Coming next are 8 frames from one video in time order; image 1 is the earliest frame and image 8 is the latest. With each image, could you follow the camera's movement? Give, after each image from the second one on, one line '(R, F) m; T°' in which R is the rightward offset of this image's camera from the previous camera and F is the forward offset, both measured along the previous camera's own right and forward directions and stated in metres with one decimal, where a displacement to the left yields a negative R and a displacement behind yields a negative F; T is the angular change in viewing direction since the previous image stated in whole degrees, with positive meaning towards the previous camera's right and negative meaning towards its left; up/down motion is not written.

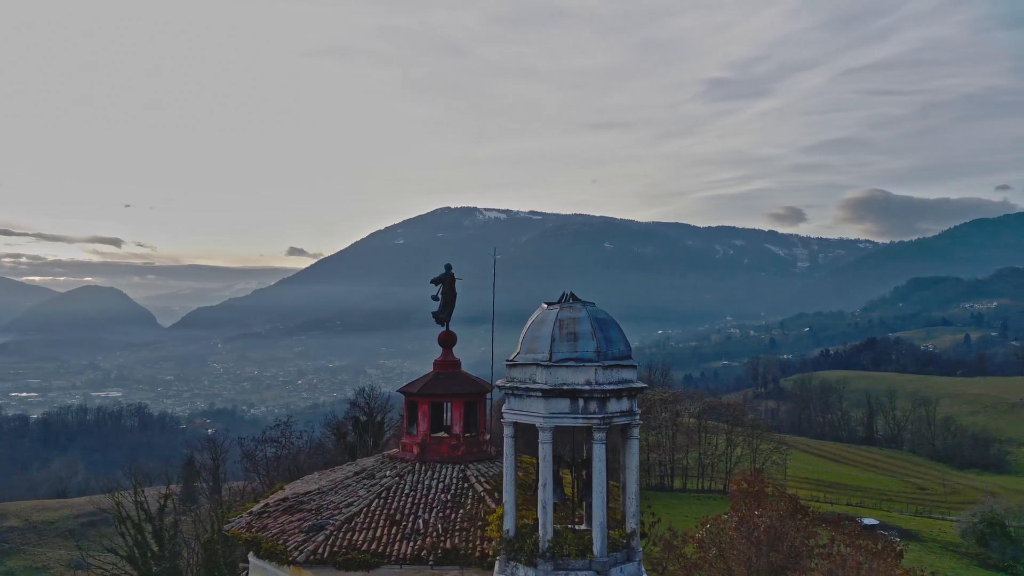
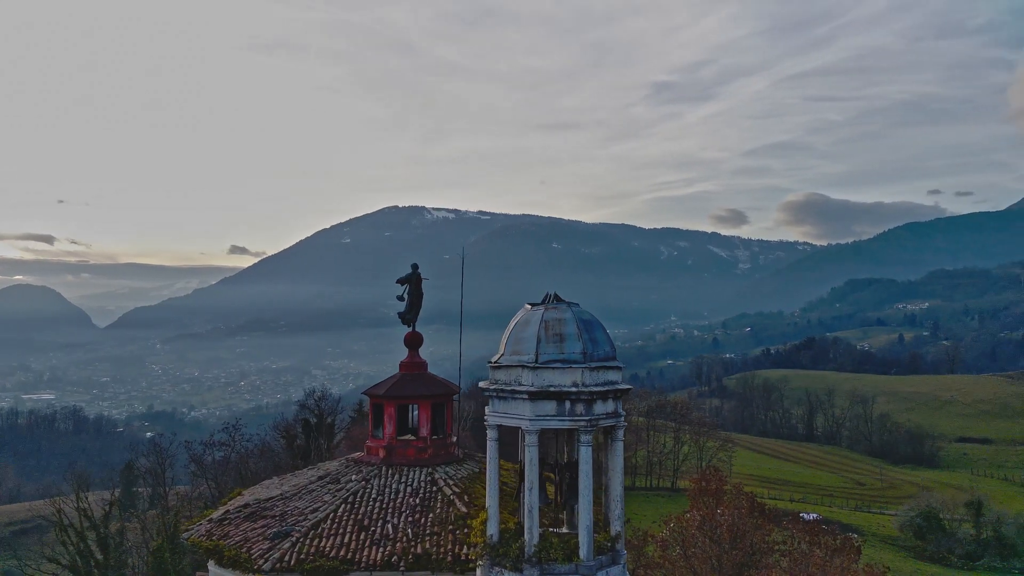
(-0.3, +0.1) m; +4°
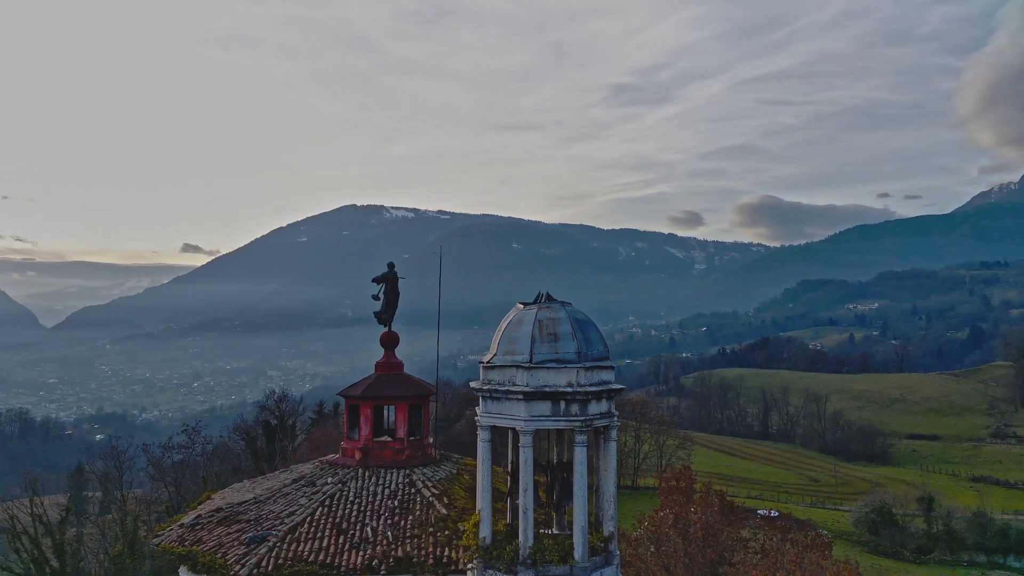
(-0.3, +0.1) m; +3°
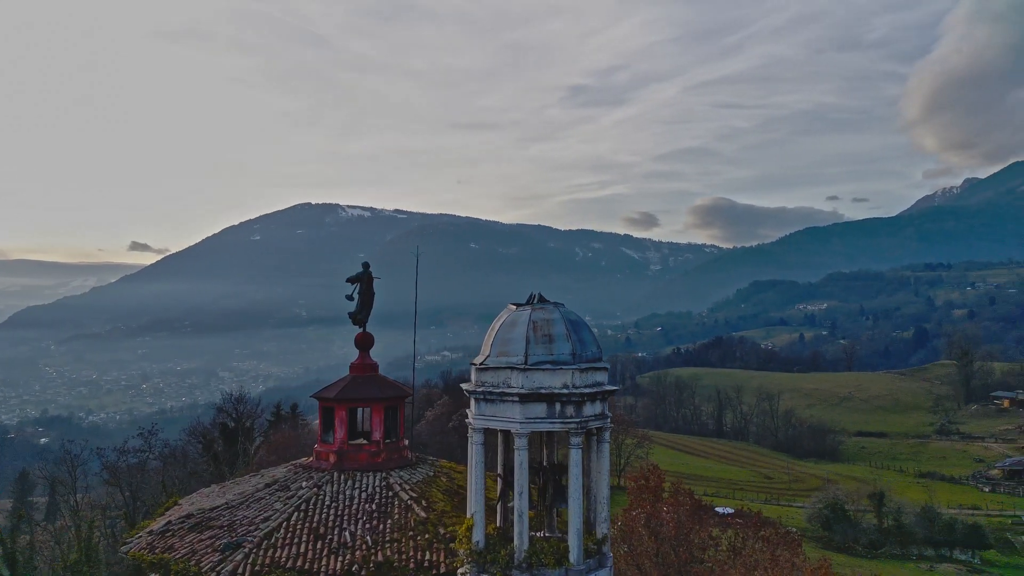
(-0.3, +0.1) m; +3°
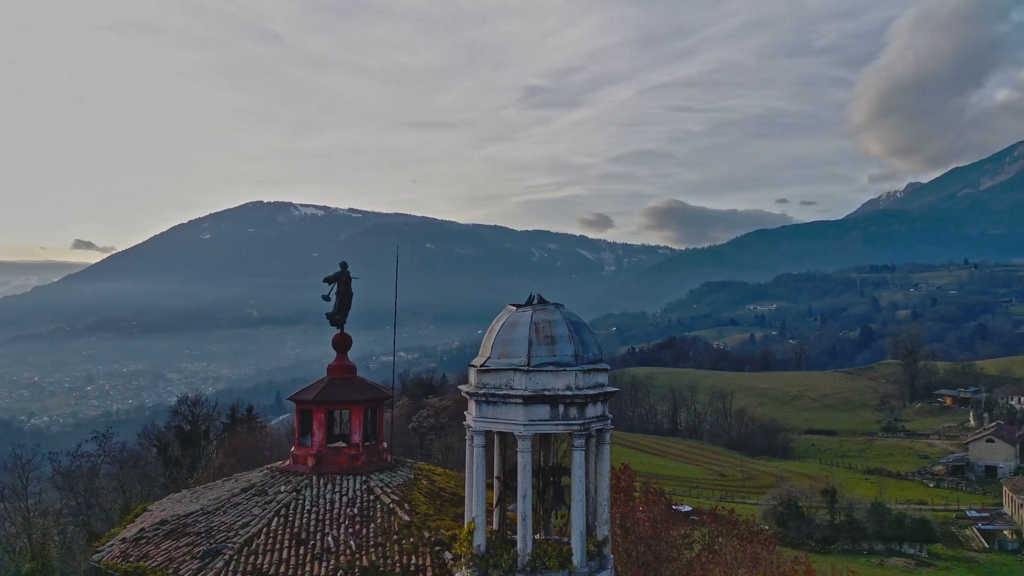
(-0.3, +0.1) m; +3°
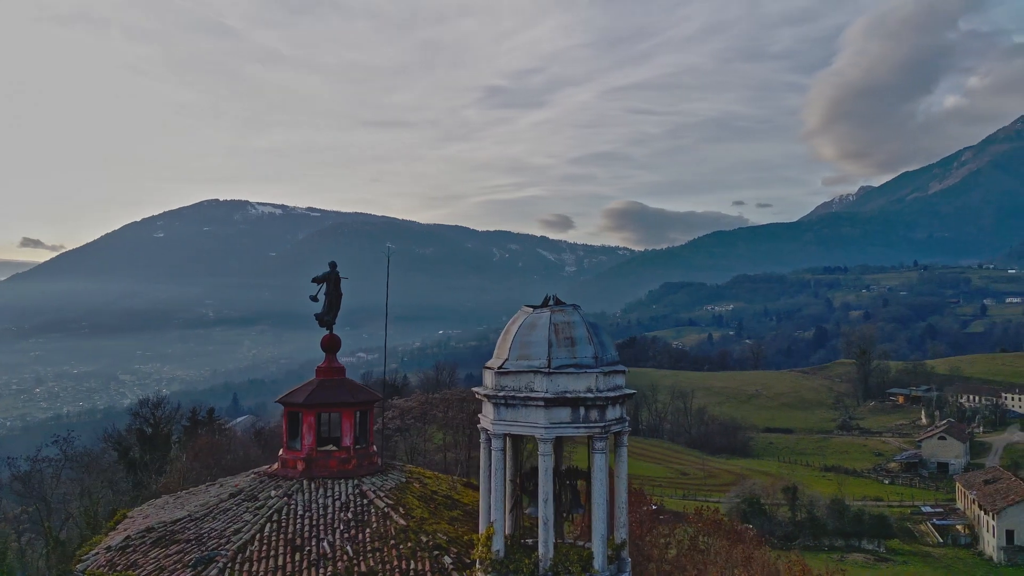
(-0.4, +0.1) m; +3°
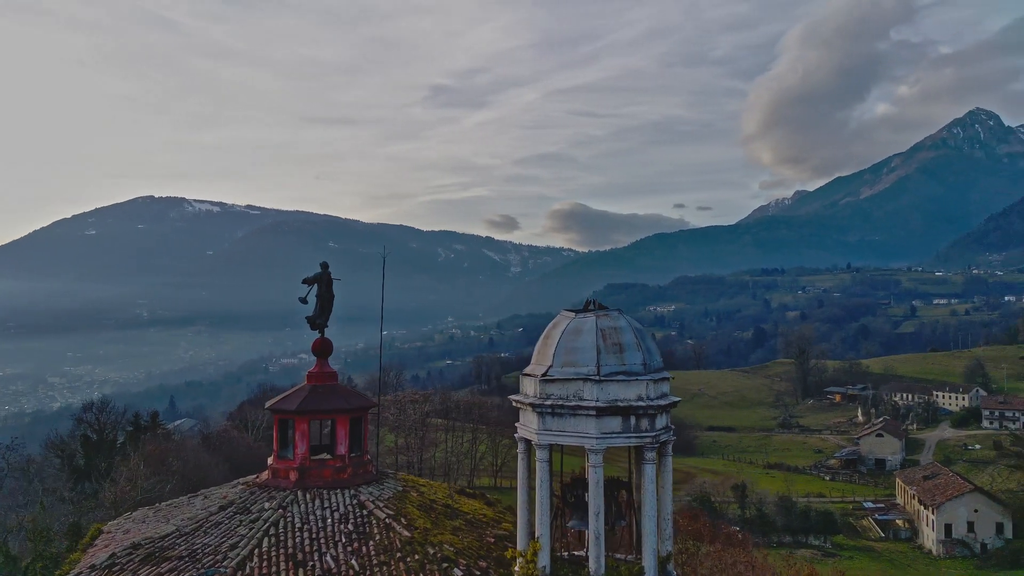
(-0.7, +0.3) m; +4°
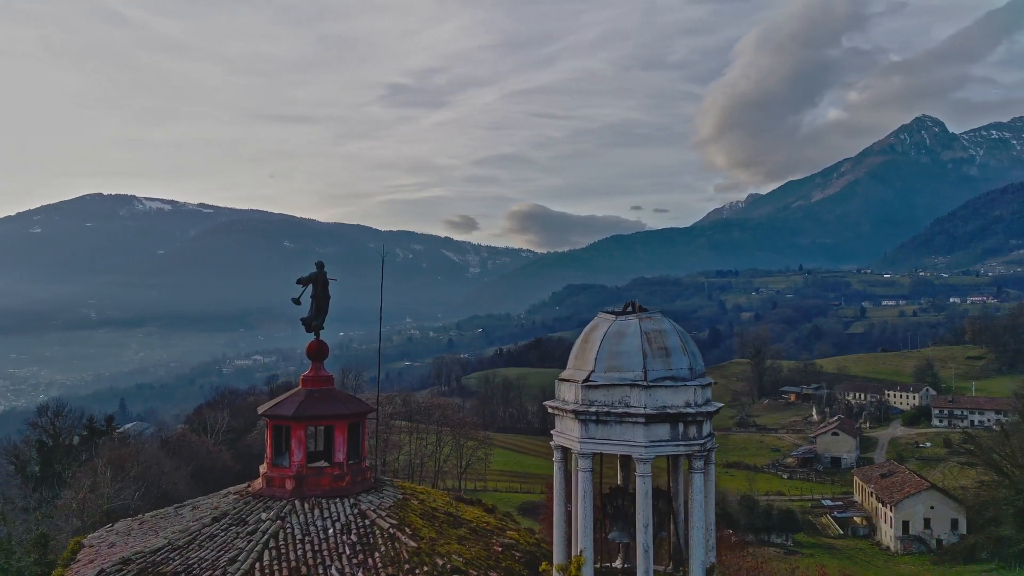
(-0.6, +0.3) m; +3°
